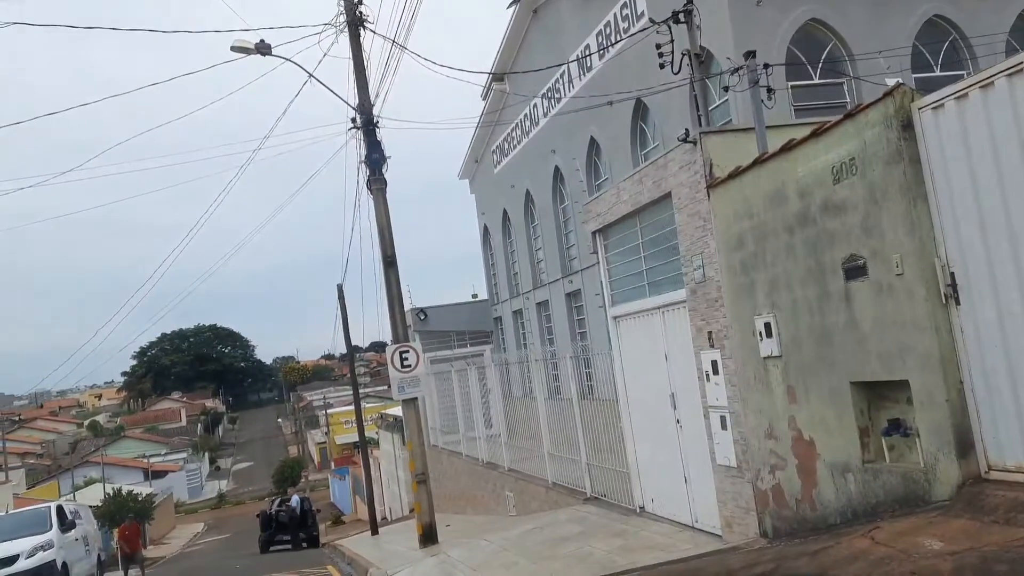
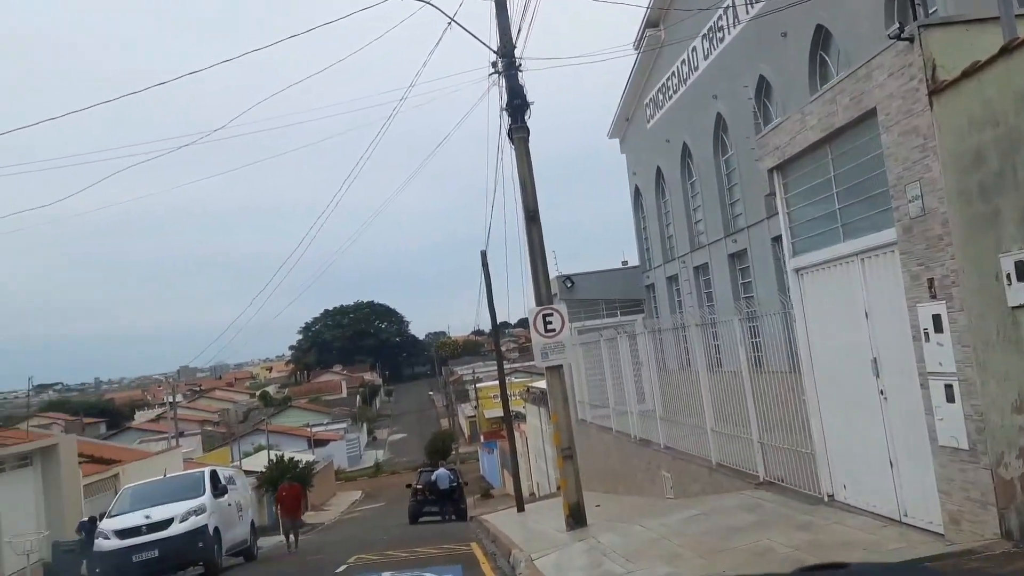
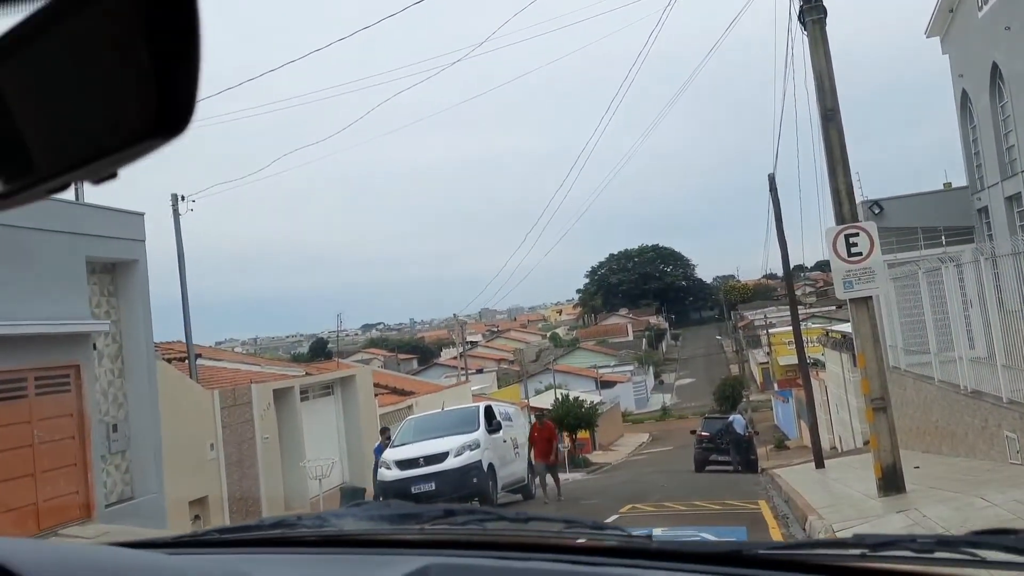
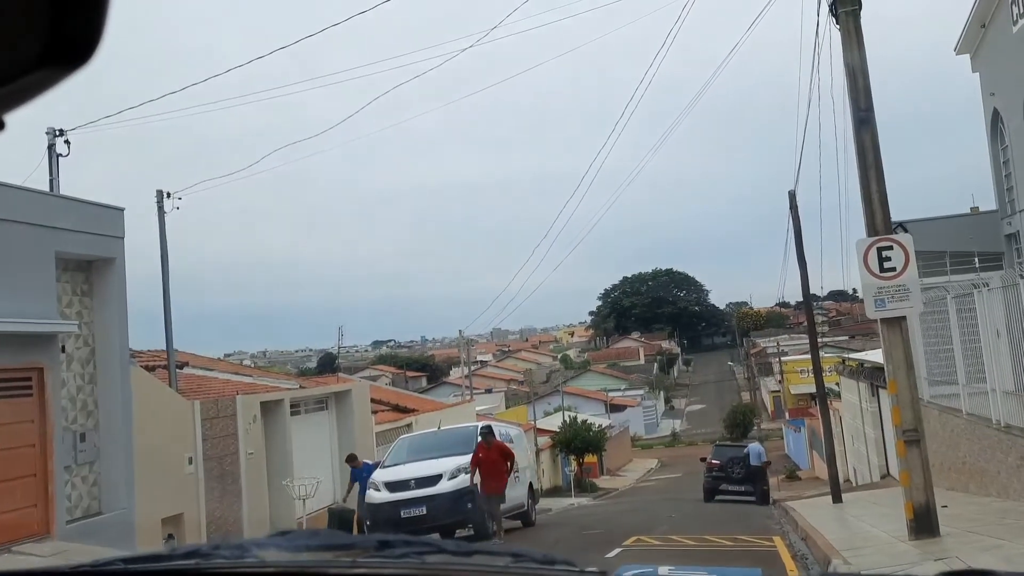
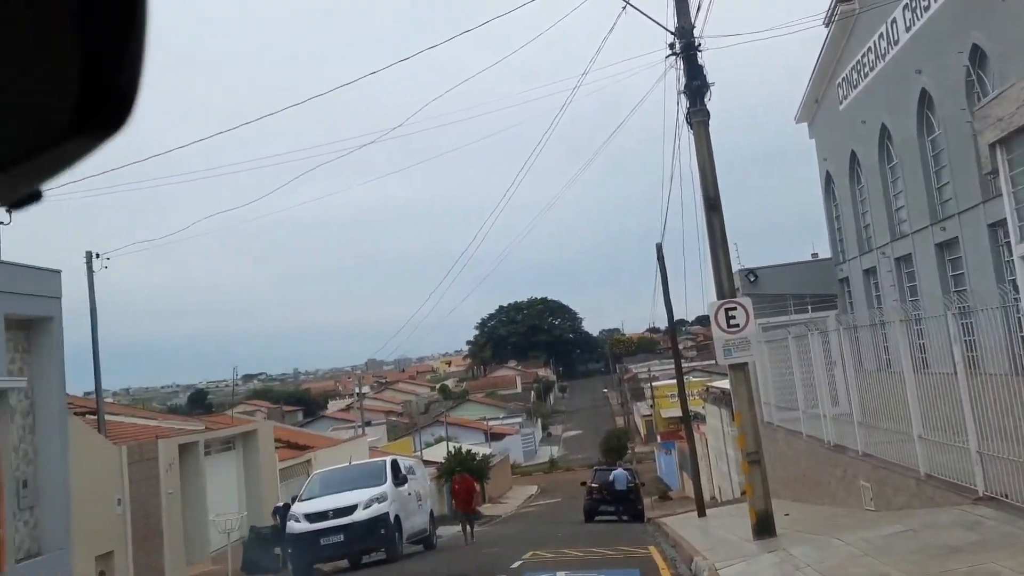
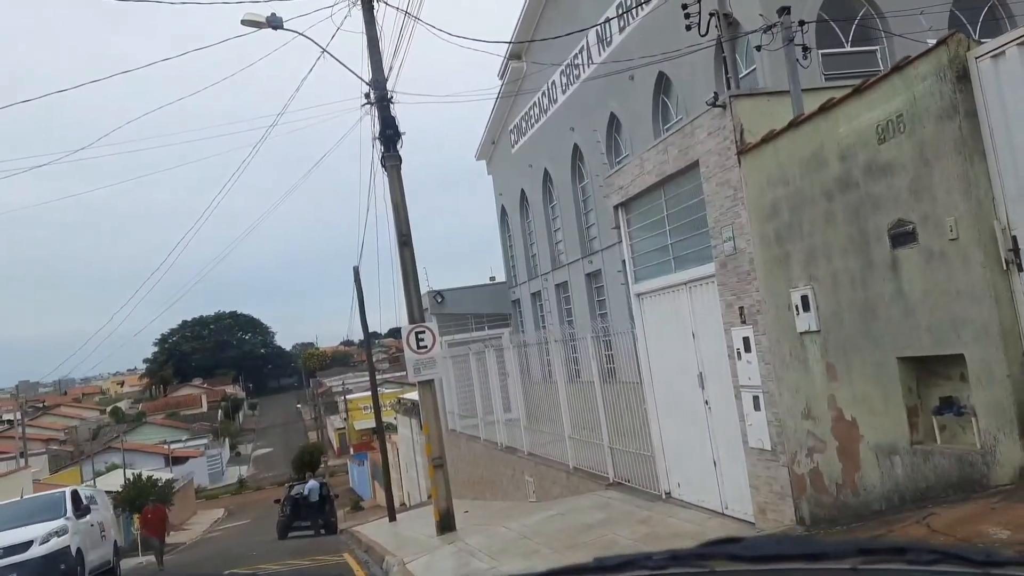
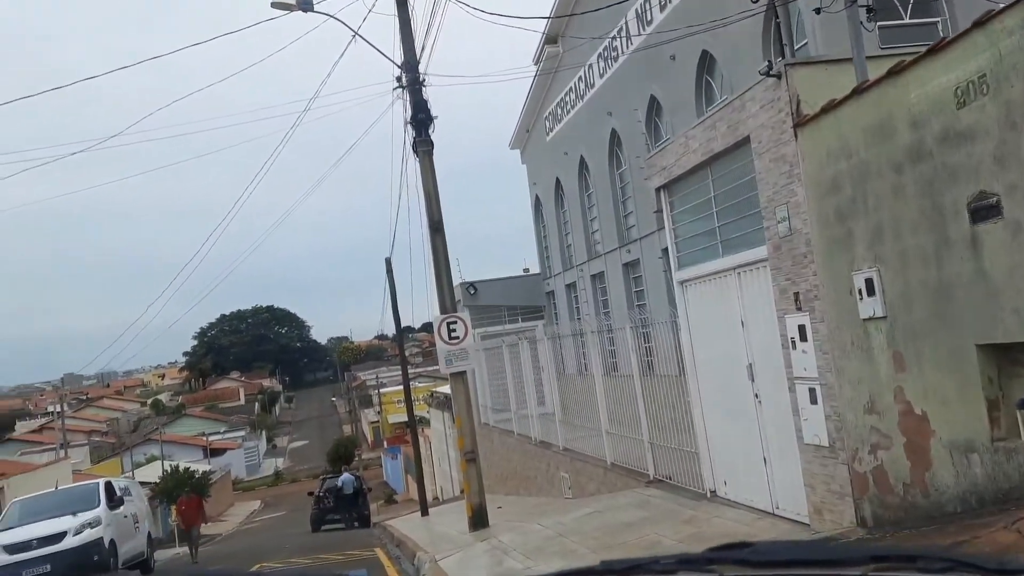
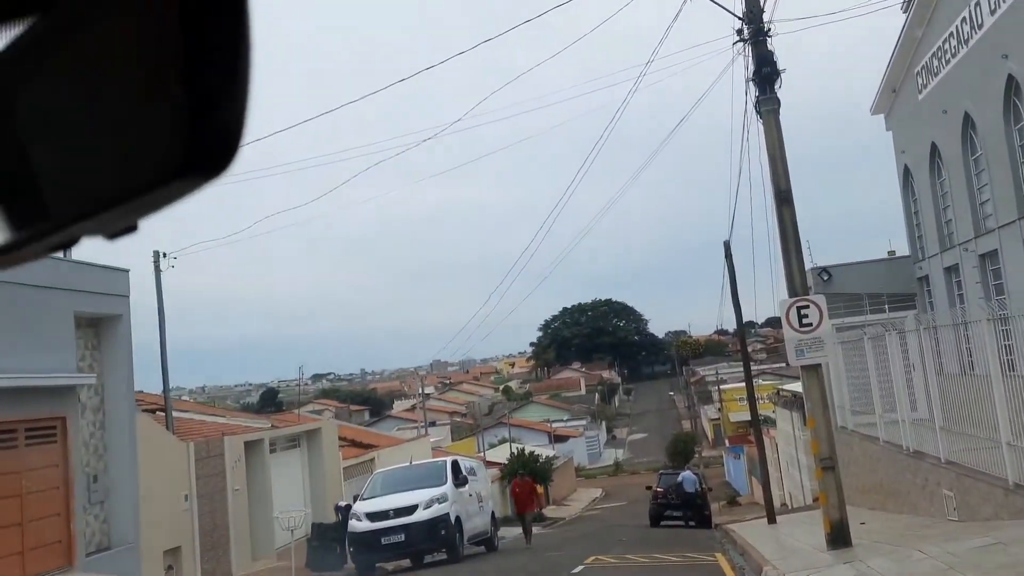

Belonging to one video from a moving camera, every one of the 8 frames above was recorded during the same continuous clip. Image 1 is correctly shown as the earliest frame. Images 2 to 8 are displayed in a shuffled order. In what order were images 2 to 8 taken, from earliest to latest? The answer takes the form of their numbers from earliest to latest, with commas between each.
6, 7, 2, 5, 8, 3, 4
